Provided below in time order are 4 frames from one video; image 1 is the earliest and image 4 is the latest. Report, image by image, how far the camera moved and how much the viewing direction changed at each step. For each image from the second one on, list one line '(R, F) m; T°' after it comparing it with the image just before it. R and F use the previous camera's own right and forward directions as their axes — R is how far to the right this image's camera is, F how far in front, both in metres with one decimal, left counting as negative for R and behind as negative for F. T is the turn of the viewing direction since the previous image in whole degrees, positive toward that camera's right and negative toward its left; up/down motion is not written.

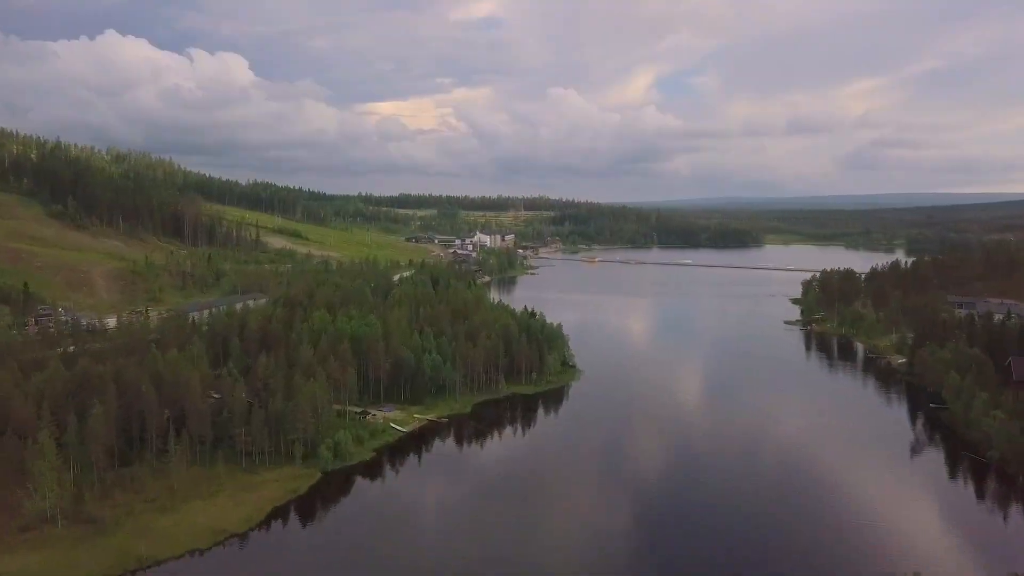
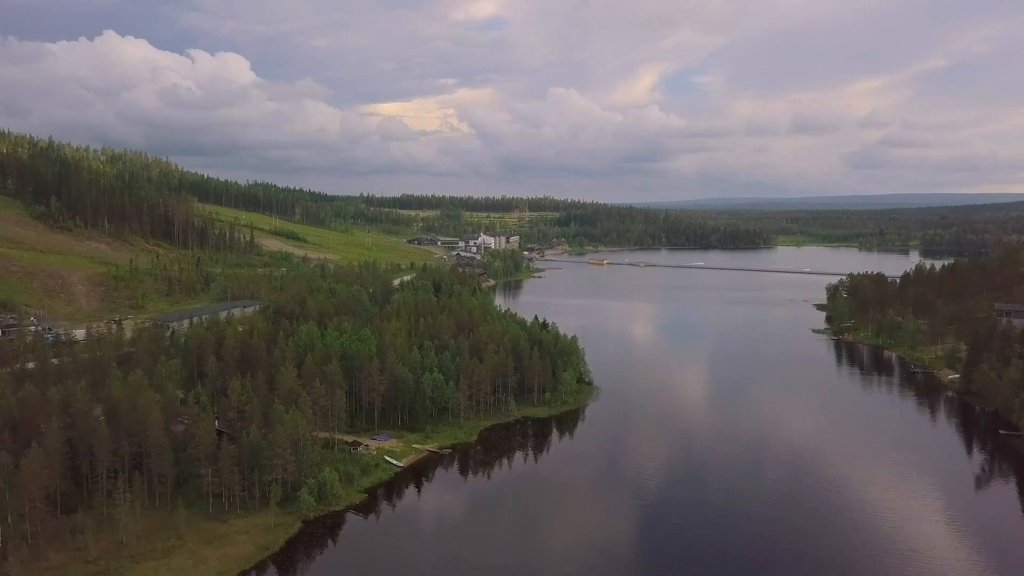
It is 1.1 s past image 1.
(-0.4, +3.9) m; 0°
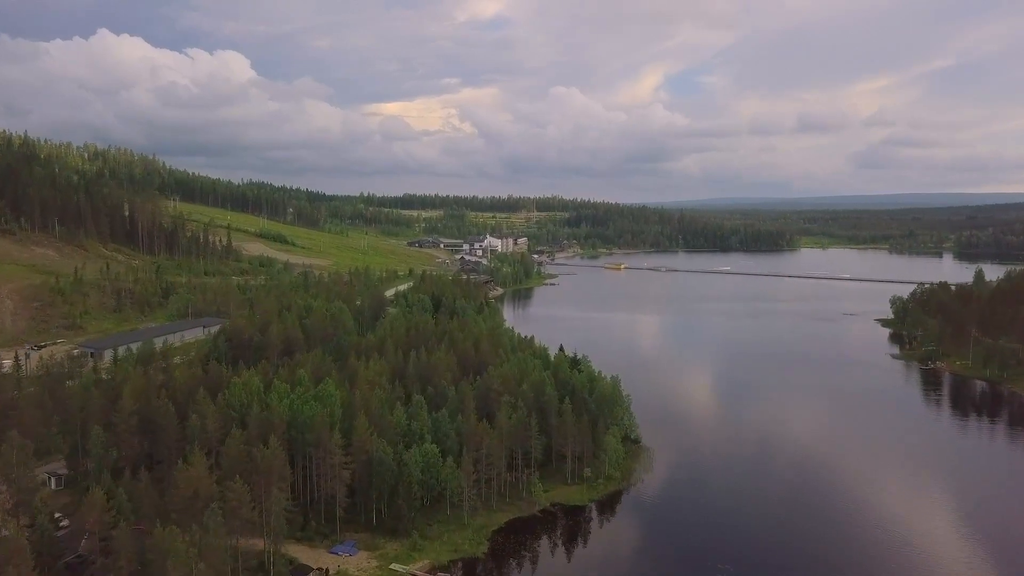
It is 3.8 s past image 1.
(-0.7, +9.4) m; 0°
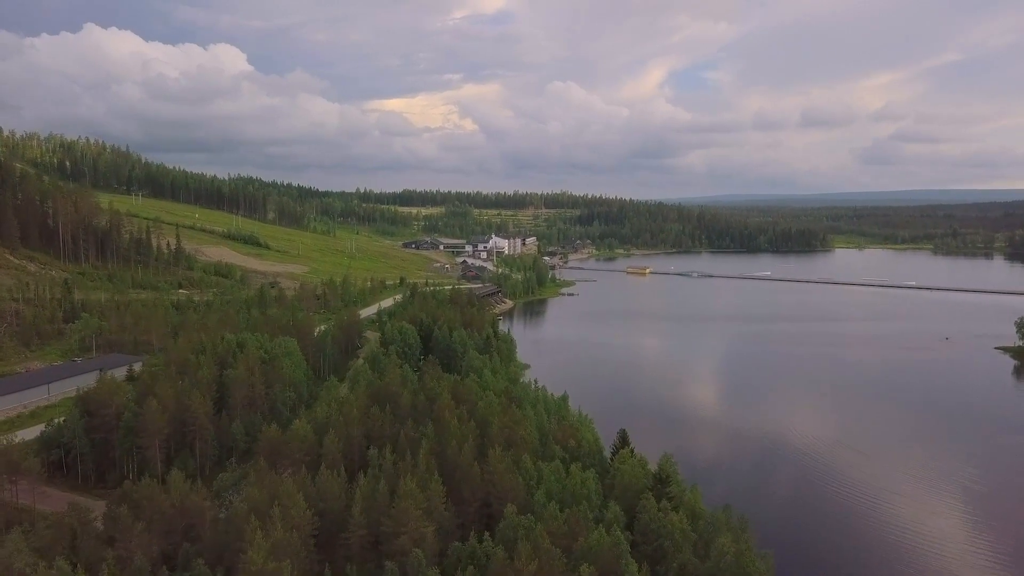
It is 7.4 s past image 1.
(-0.7, +13.0) m; 0°
